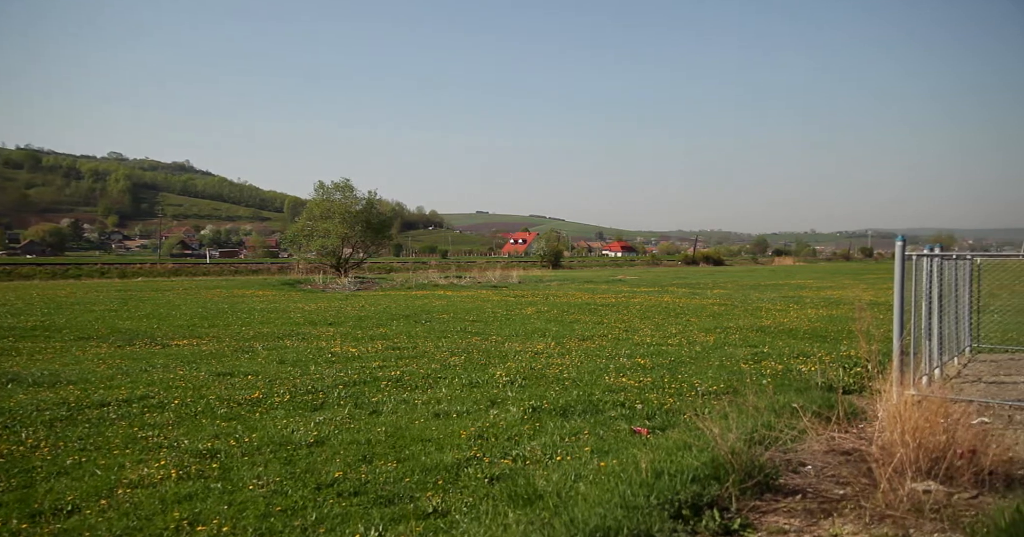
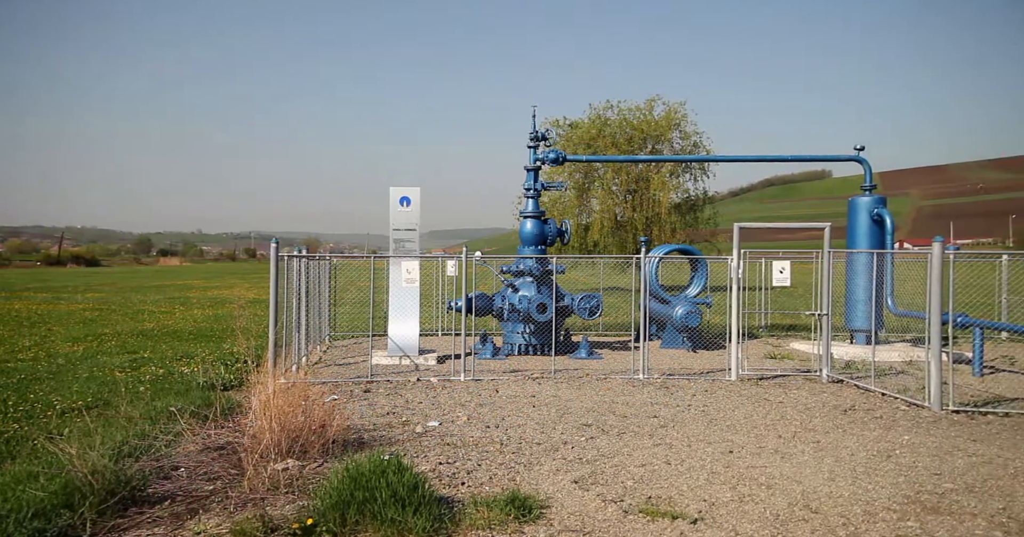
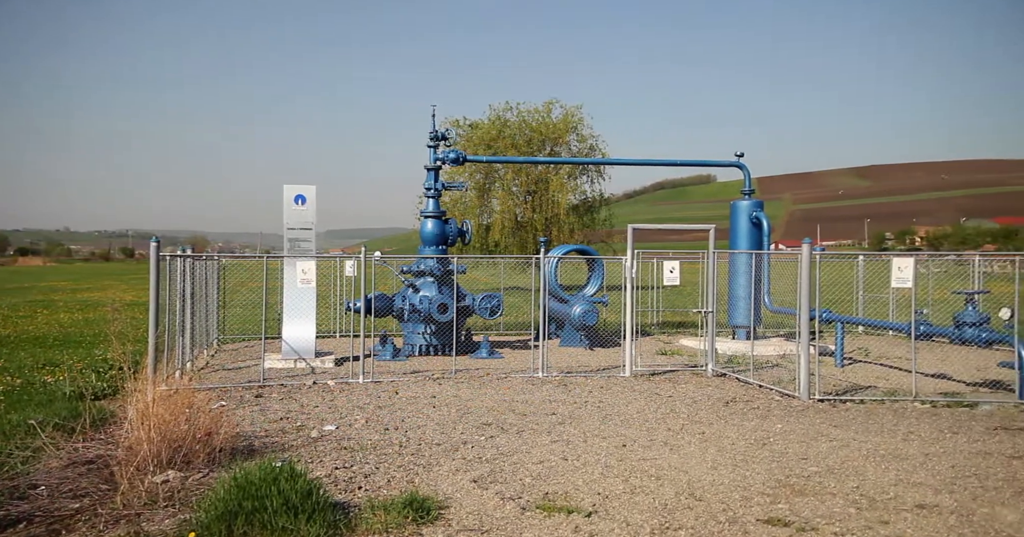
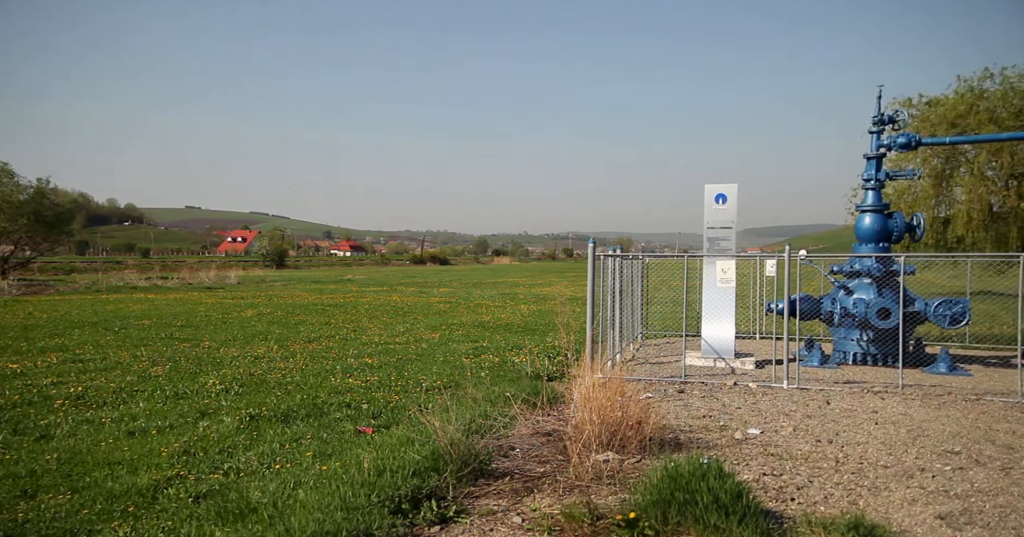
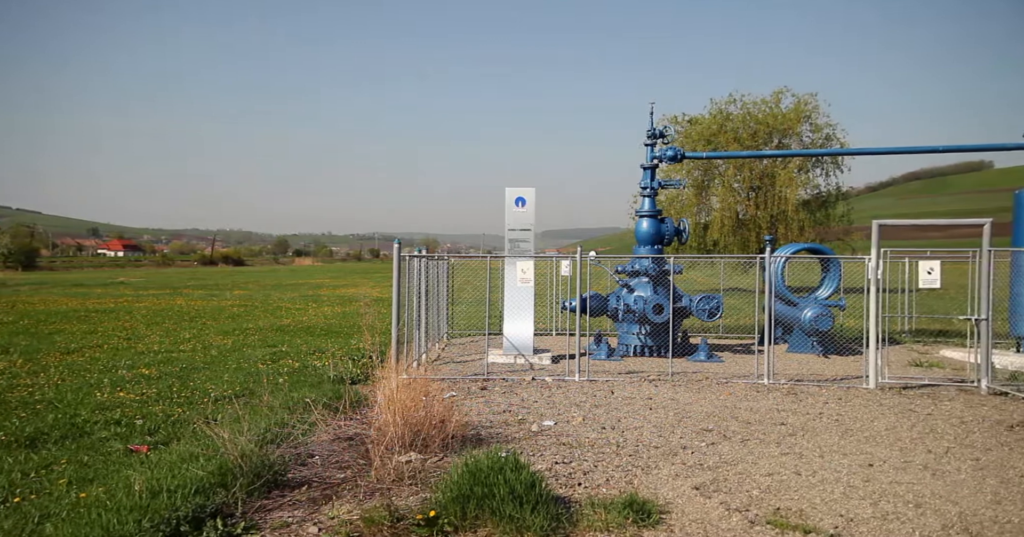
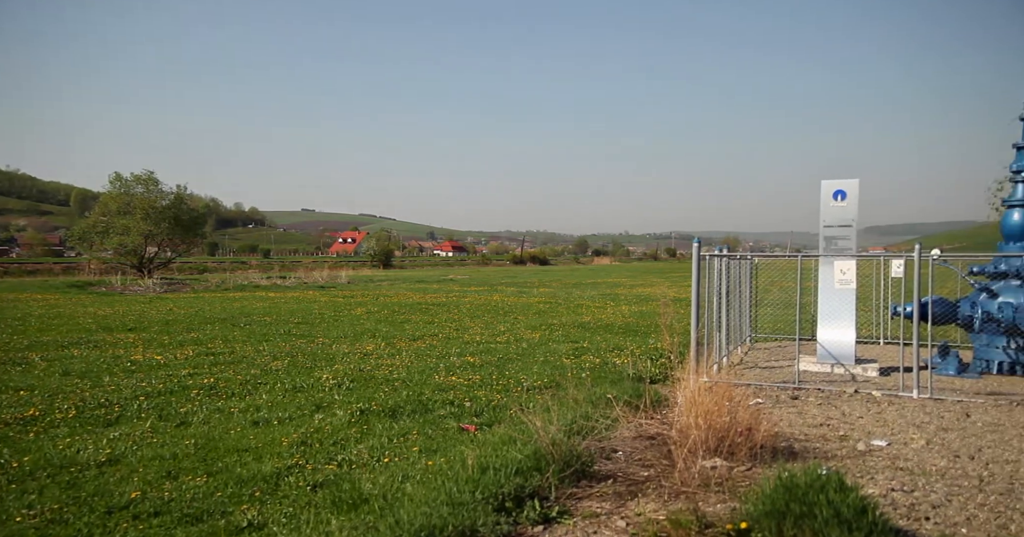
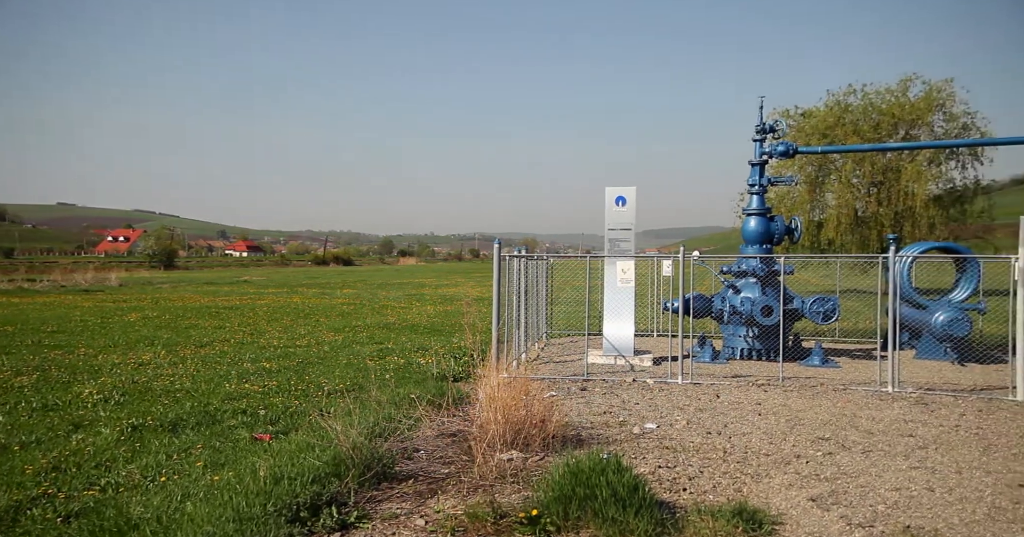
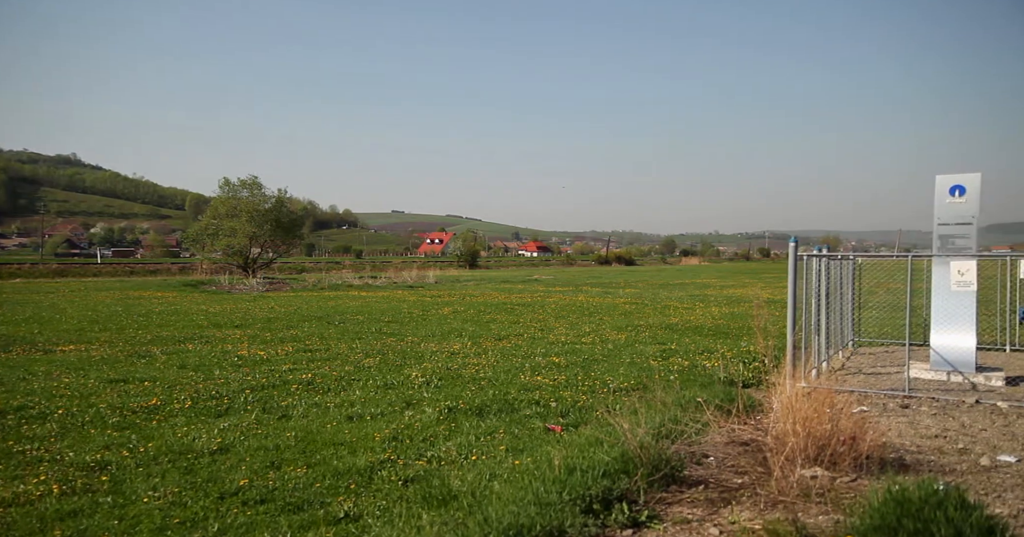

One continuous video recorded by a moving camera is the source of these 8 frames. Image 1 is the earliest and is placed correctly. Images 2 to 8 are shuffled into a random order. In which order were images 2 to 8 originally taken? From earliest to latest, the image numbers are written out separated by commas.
8, 6, 4, 7, 5, 2, 3
